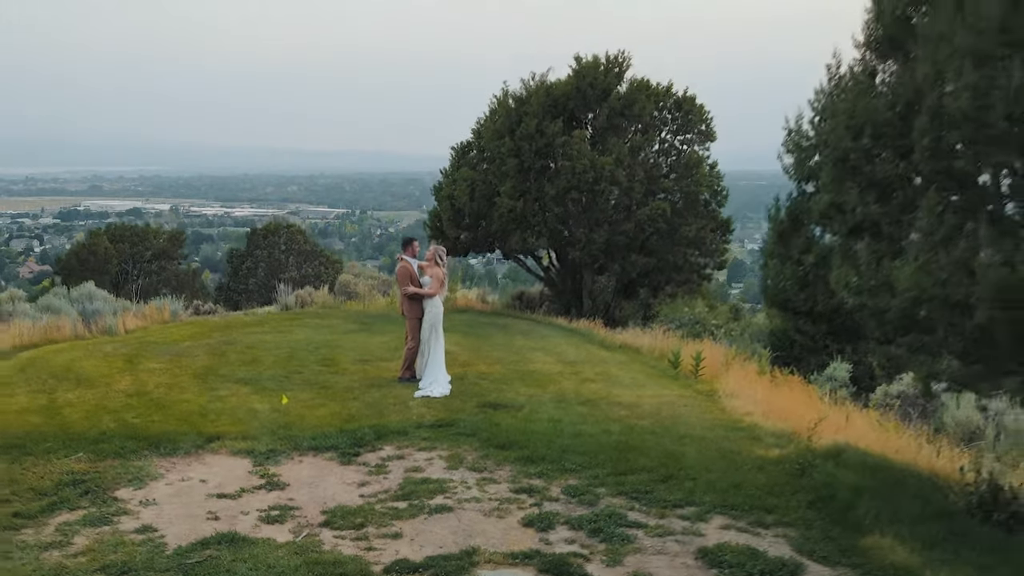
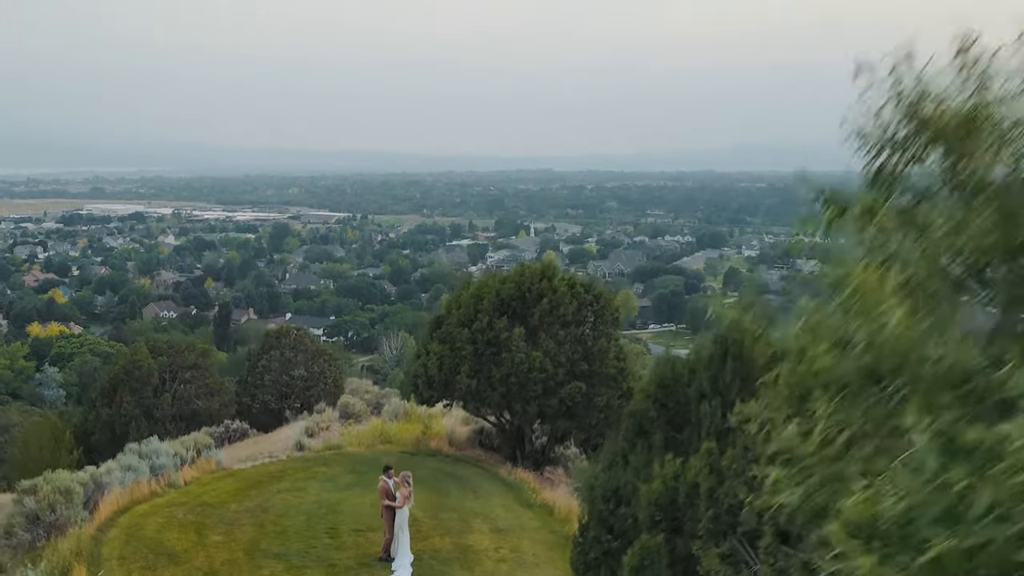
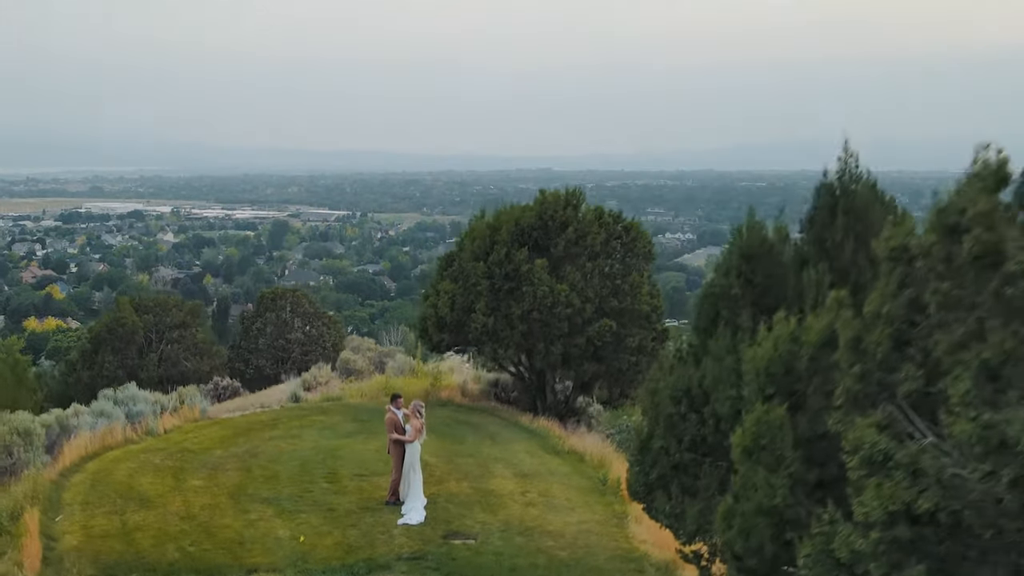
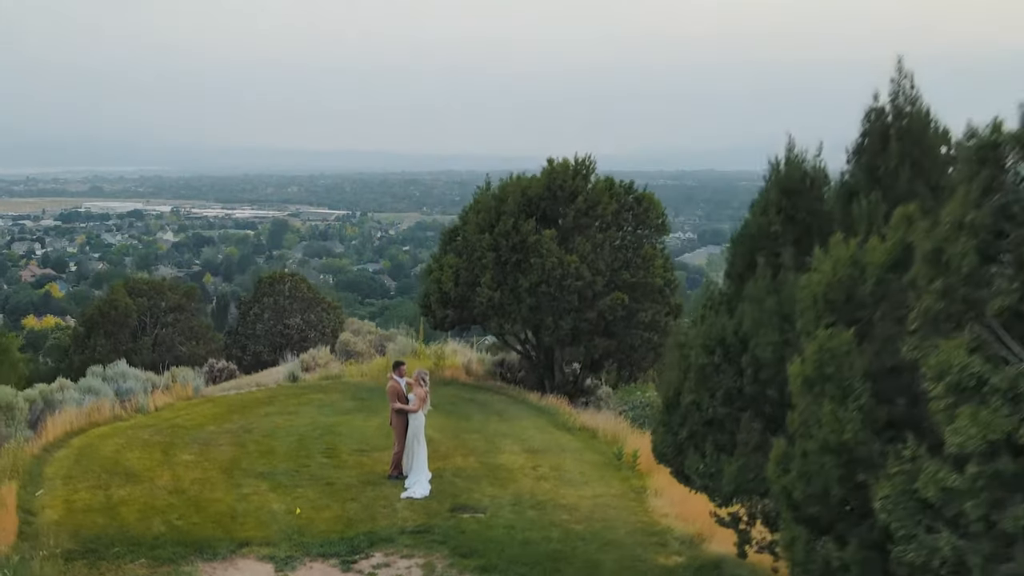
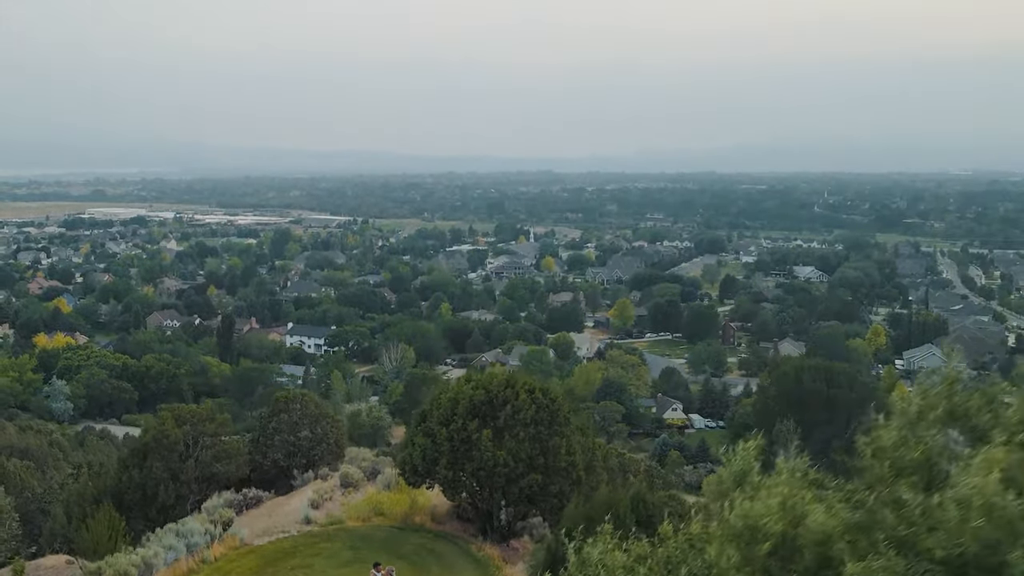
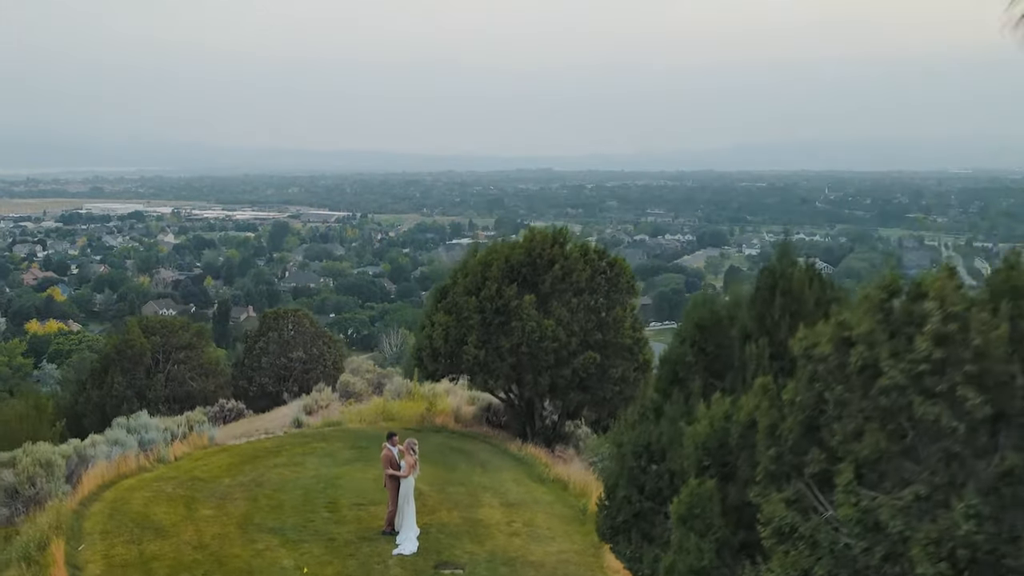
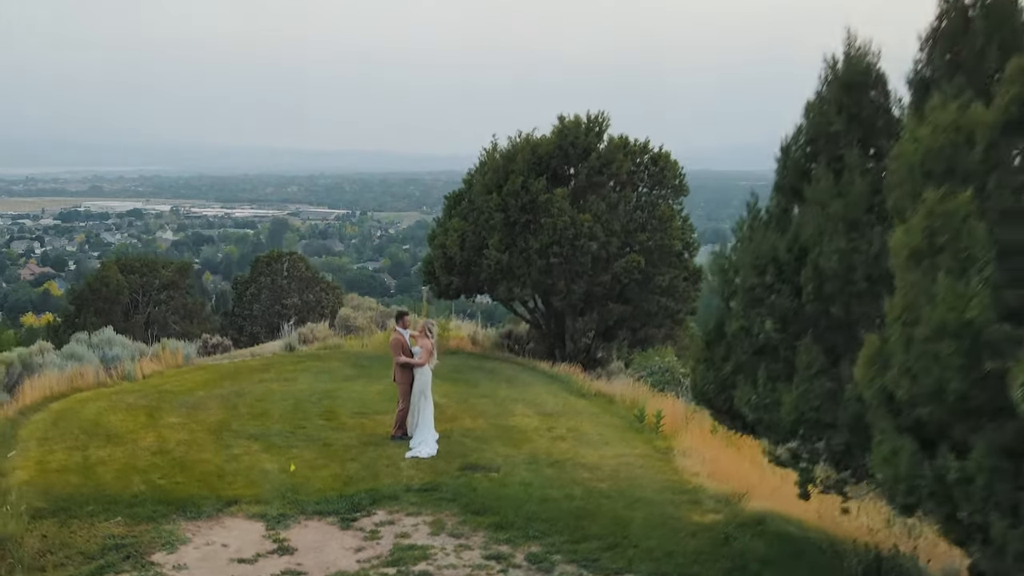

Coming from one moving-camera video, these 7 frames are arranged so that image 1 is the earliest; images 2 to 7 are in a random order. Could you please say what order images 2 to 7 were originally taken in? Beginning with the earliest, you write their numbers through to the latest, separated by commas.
7, 4, 3, 6, 2, 5
